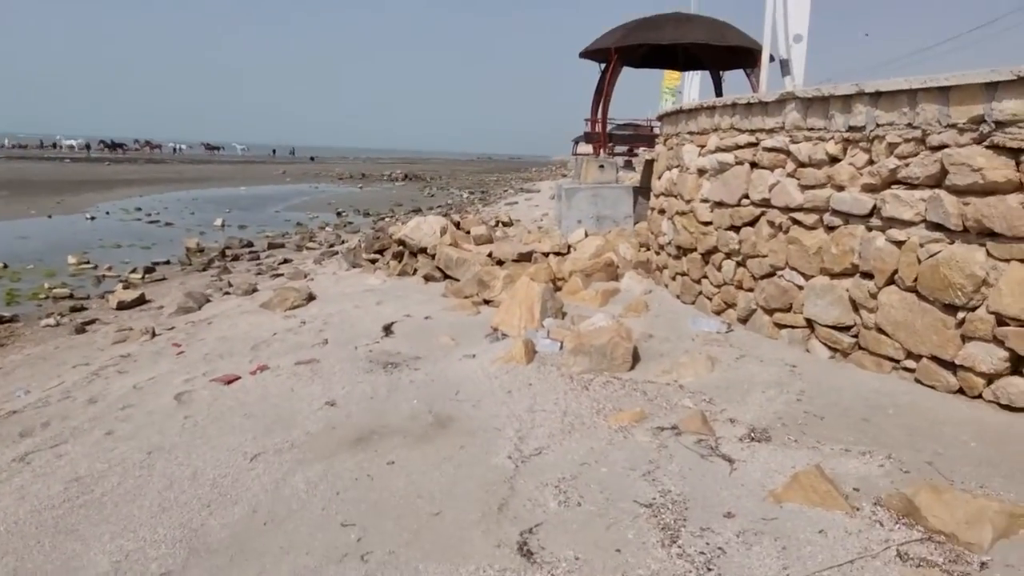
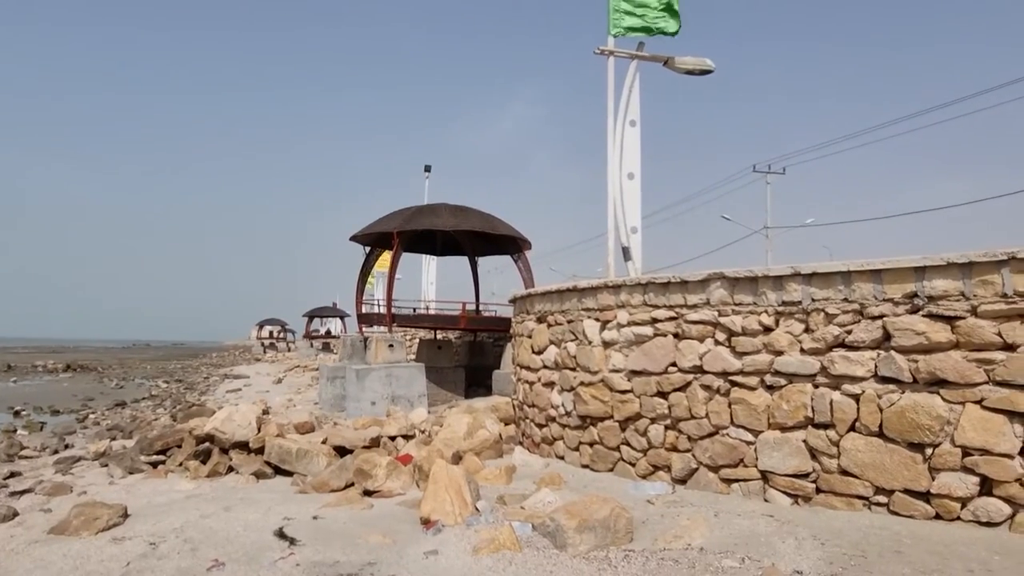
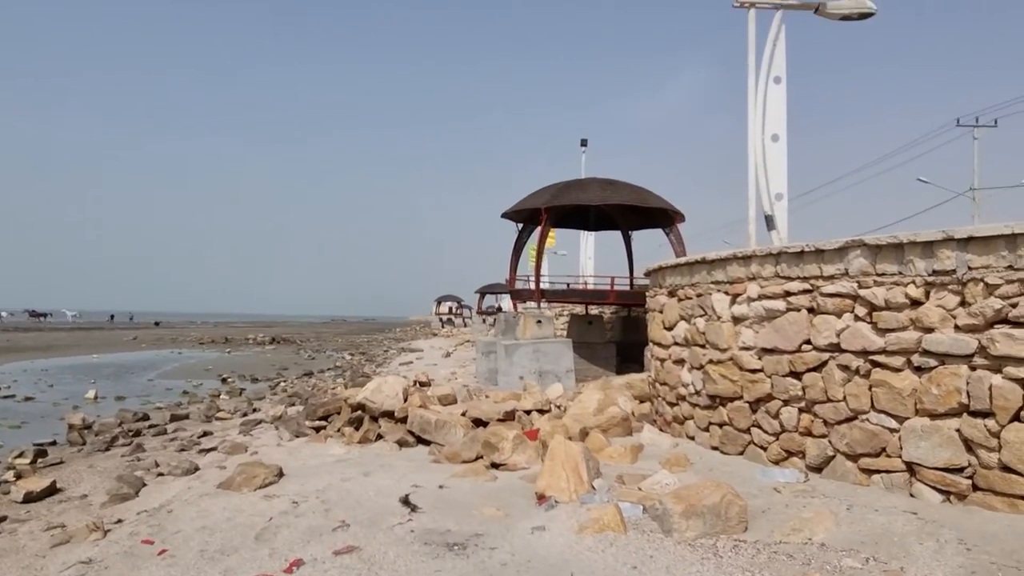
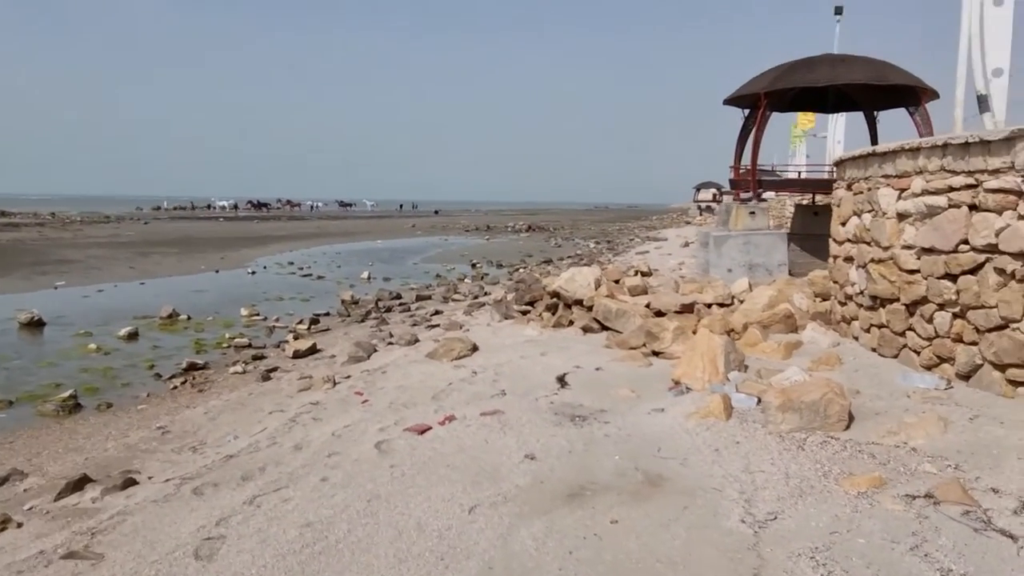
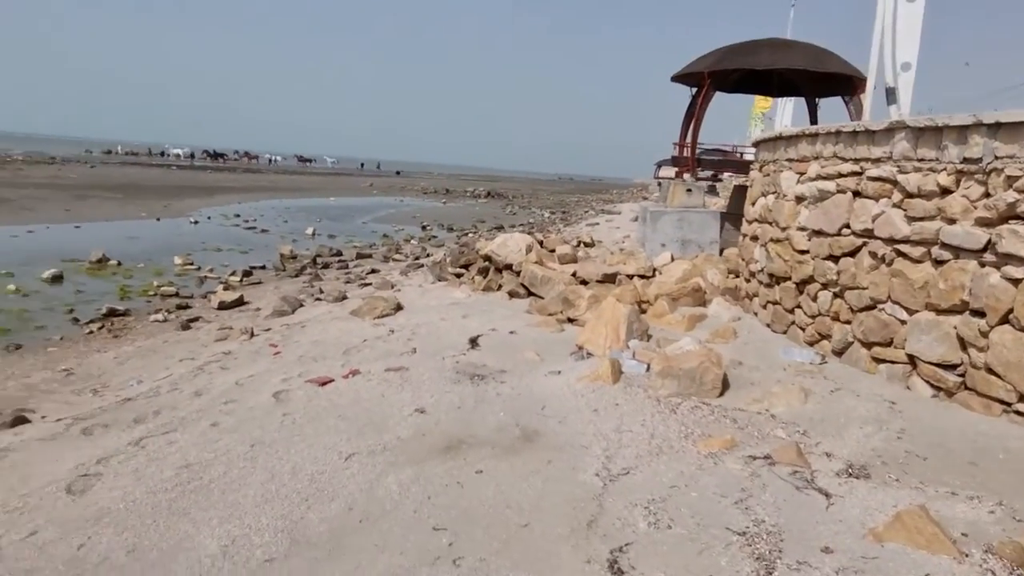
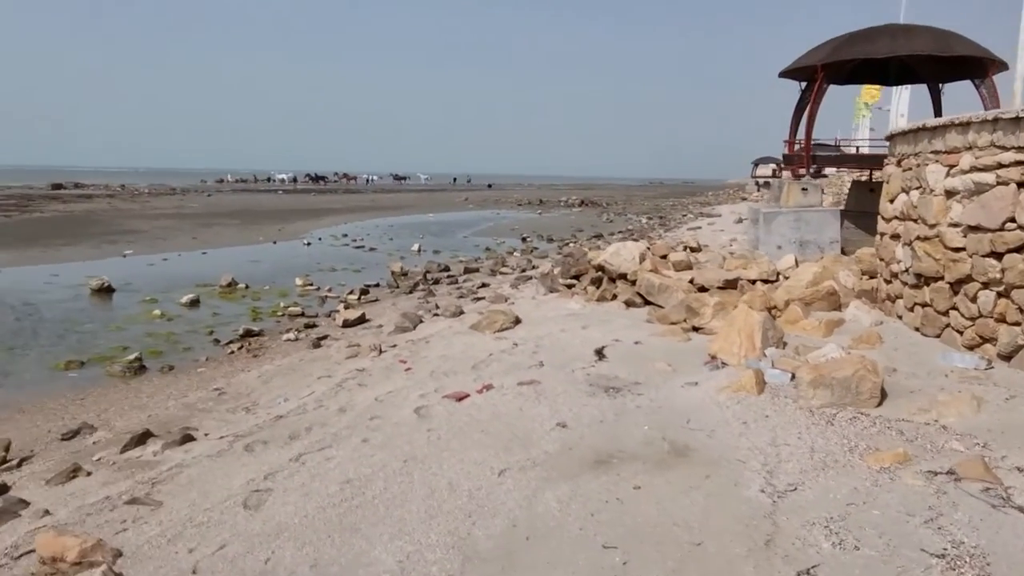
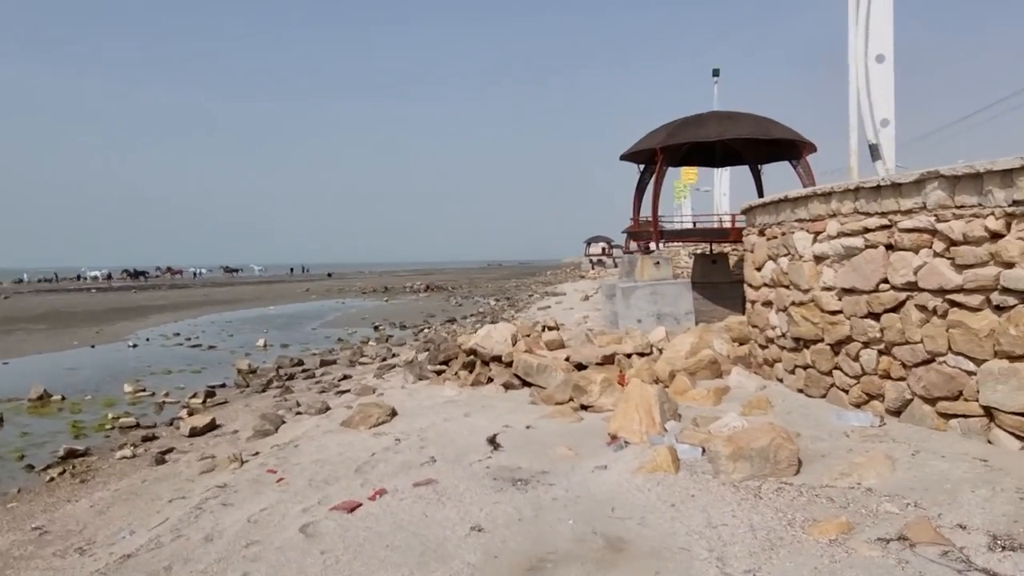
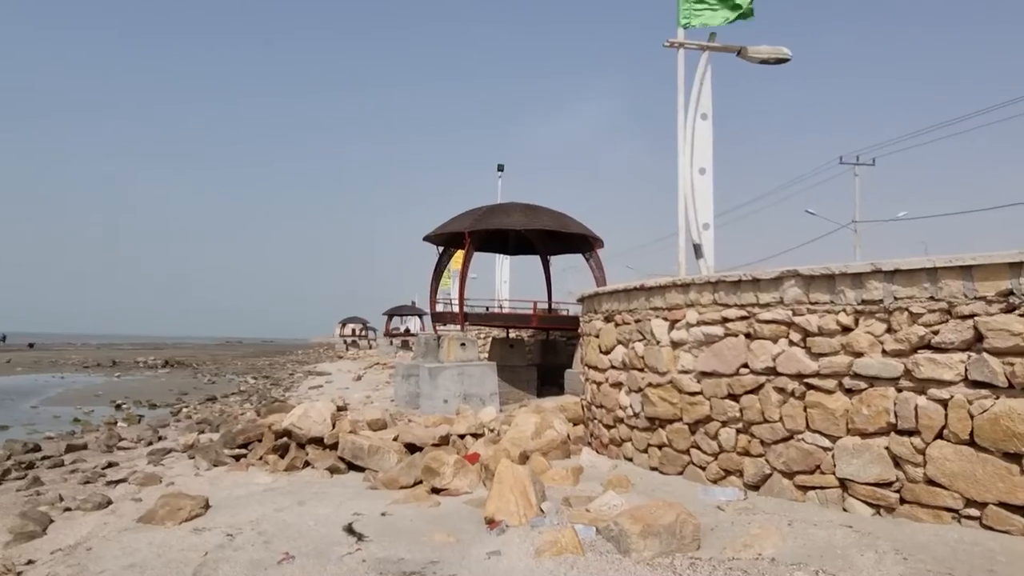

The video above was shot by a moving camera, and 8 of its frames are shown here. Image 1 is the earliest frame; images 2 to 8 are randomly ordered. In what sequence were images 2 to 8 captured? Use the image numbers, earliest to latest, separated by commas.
5, 6, 4, 7, 3, 8, 2
